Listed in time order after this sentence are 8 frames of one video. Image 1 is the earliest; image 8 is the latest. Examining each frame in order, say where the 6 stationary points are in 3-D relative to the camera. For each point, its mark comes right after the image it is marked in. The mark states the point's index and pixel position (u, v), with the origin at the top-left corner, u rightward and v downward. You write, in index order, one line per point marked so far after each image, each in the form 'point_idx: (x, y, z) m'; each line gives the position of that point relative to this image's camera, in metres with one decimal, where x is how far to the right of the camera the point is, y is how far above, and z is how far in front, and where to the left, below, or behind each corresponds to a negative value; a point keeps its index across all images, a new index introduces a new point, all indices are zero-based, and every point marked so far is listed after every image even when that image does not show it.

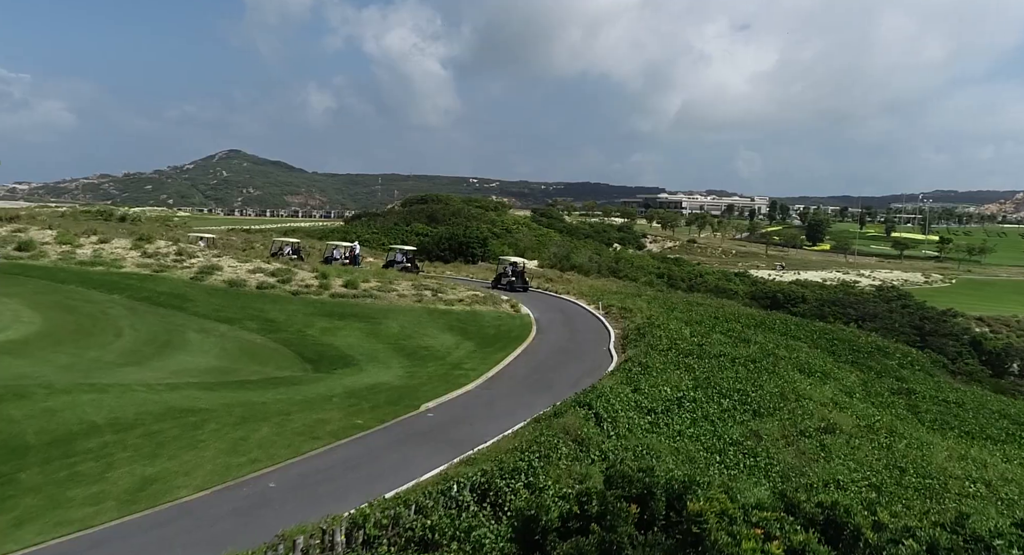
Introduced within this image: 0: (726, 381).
0: (+4.8, -2.3, +17.8) m
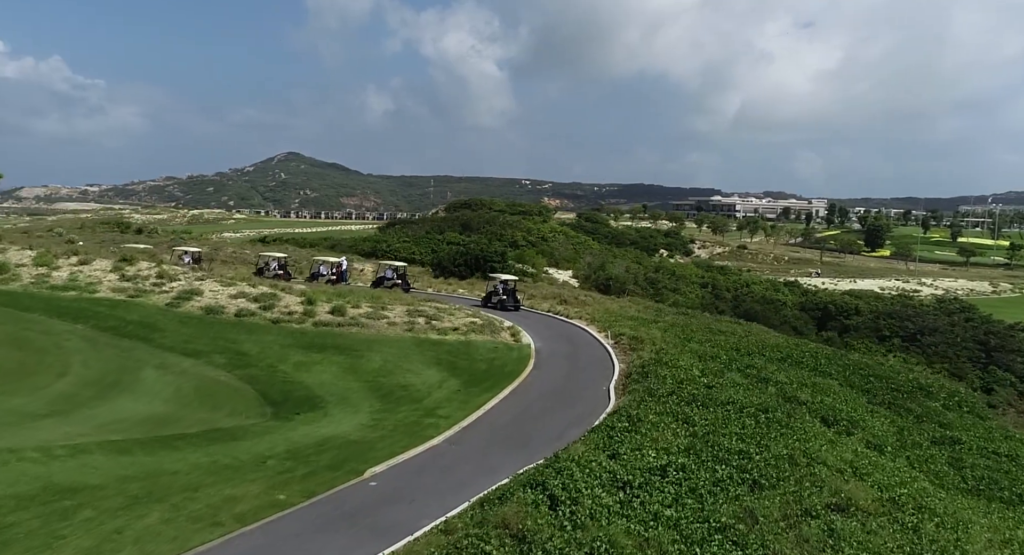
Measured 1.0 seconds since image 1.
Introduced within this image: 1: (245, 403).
0: (+4.2, -3.1, +15.5) m
1: (-6.2, -2.9, +18.3) m
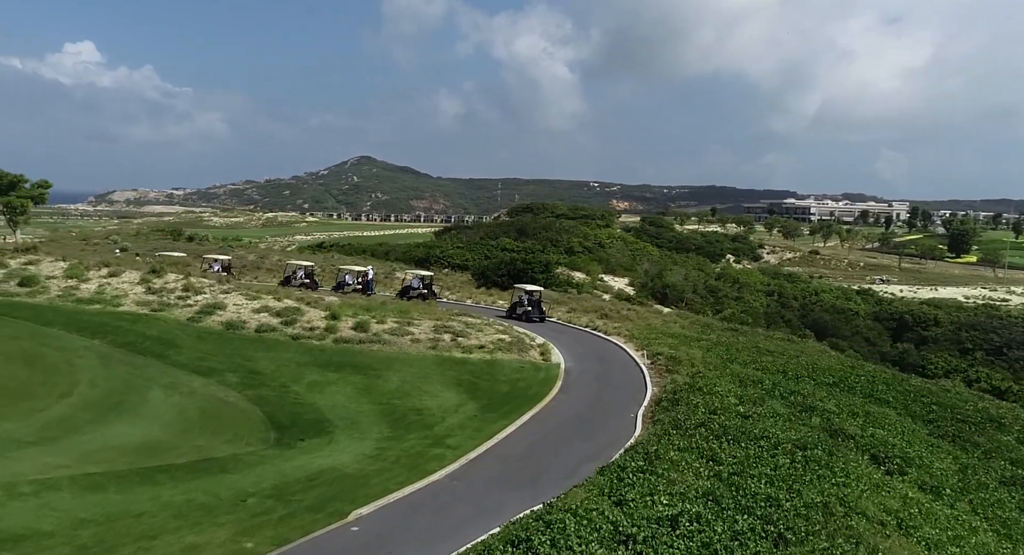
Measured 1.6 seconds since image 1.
0: (+4.3, -3.6, +14.0) m
1: (-5.9, -3.3, +17.5) m
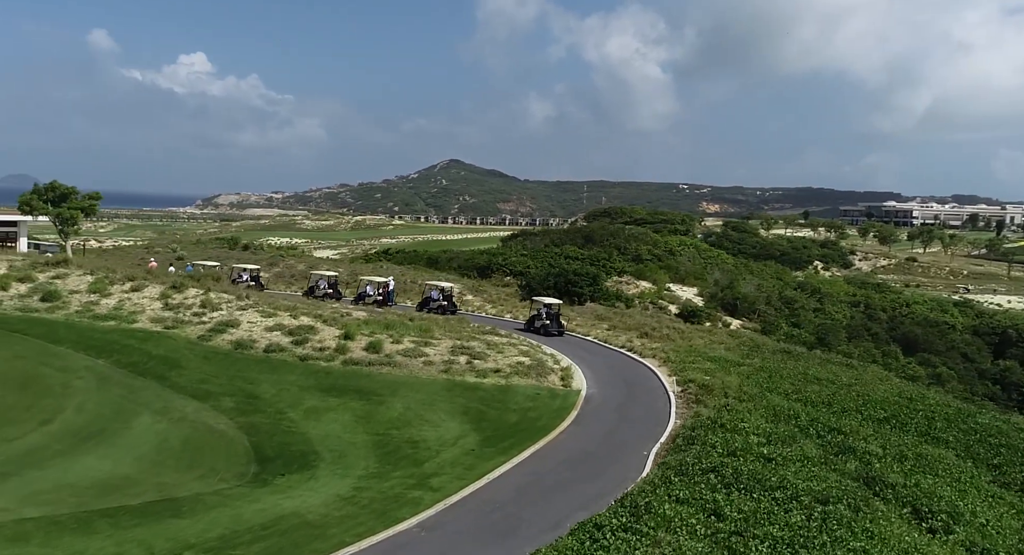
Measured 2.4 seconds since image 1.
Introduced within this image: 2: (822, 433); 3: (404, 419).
0: (+3.8, -4.2, +12.2) m
1: (-6.0, -3.8, +16.7) m
2: (+7.7, -3.9, +19.7) m
3: (-2.7, -3.6, +19.9) m
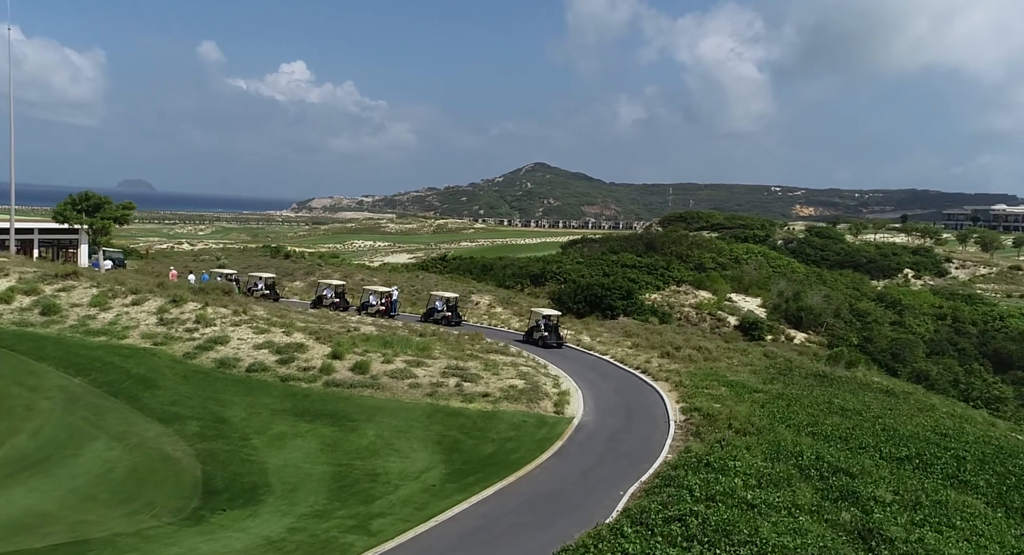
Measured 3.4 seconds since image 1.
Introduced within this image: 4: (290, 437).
0: (+2.5, -4.7, +10.7) m
1: (-6.9, -4.3, +16.0) m
2: (+7.0, -4.4, +17.8) m
3: (-3.3, -4.1, +18.9) m
4: (-5.3, -3.8, +19.1) m
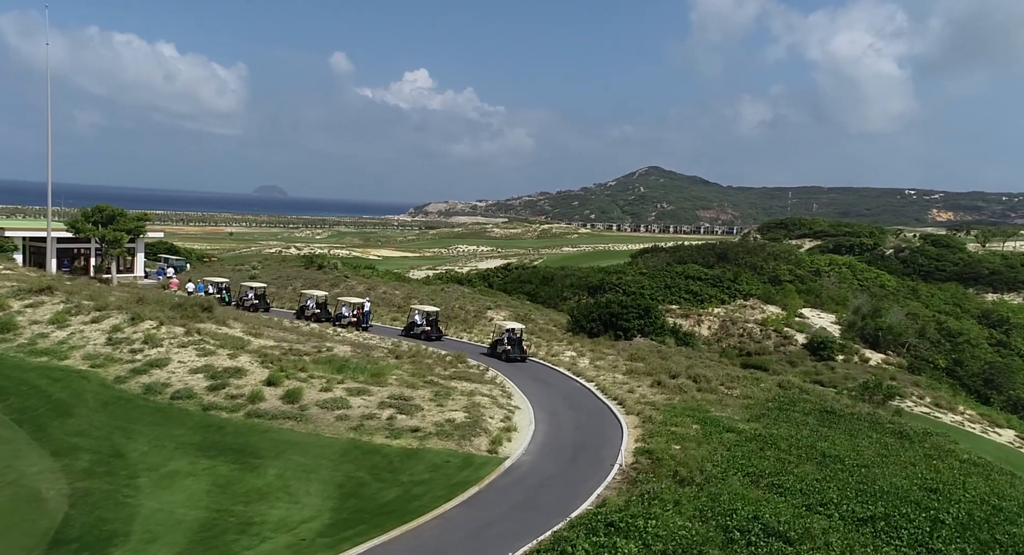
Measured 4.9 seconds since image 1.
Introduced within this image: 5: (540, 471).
0: (-0.5, -5.3, +8.7) m
1: (-9.3, -4.8, +14.9) m
2: (+4.7, -5.1, +15.3) m
3: (-5.5, -4.7, +17.5) m
4: (-7.4, -4.4, +17.9) m
5: (+0.7, -4.8, +19.9) m
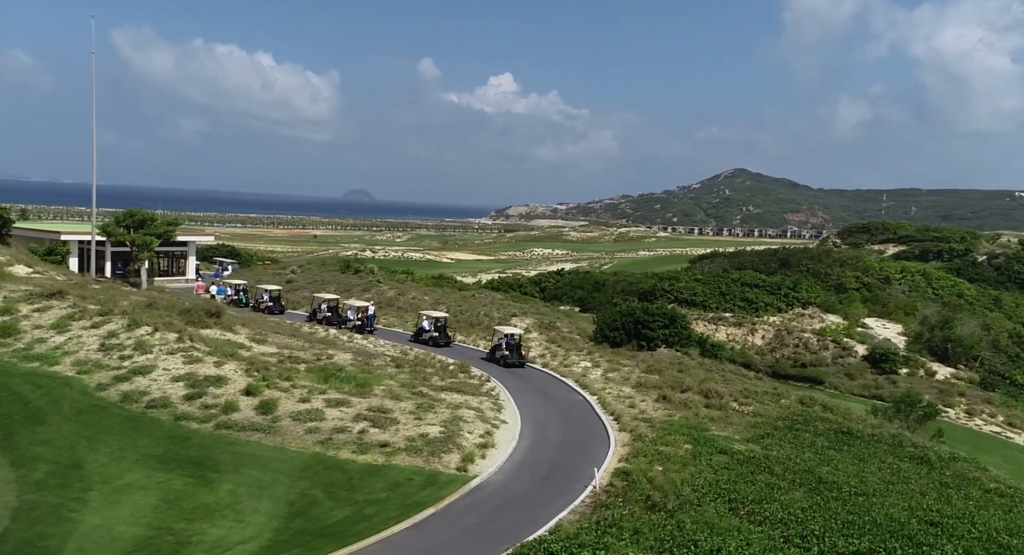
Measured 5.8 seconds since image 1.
0: (-2.2, -5.5, +7.9) m
1: (-10.4, -5.0, +14.8) m
2: (+3.5, -5.4, +14.1) m
3: (-6.4, -4.9, +17.0) m
4: (-8.3, -4.6, +17.6) m
5: (0.0, -5.1, +19.0) m
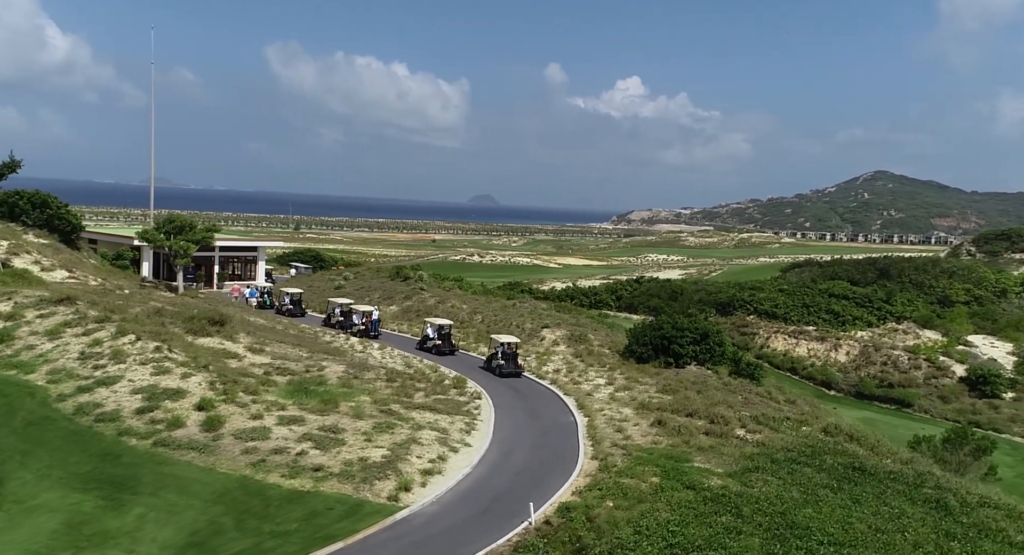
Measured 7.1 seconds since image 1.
0: (-5.1, -5.8, +6.8) m
1: (-12.4, -5.3, +14.6) m
2: (+1.3, -5.8, +12.2) m
3: (-8.2, -5.2, +16.4) m
4: (-10.0, -4.9, +17.2) m
5: (-1.6, -5.5, +17.5) m
